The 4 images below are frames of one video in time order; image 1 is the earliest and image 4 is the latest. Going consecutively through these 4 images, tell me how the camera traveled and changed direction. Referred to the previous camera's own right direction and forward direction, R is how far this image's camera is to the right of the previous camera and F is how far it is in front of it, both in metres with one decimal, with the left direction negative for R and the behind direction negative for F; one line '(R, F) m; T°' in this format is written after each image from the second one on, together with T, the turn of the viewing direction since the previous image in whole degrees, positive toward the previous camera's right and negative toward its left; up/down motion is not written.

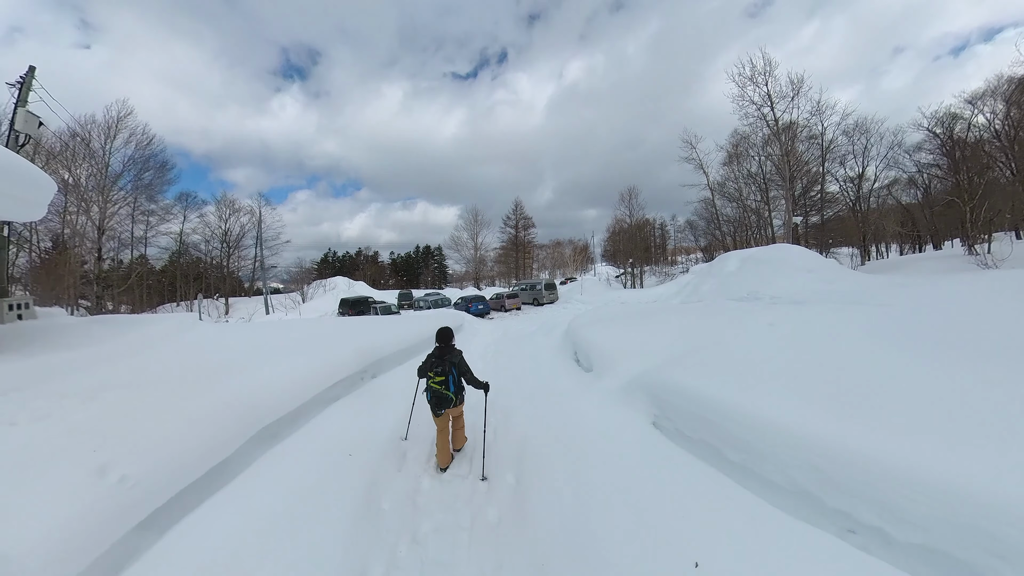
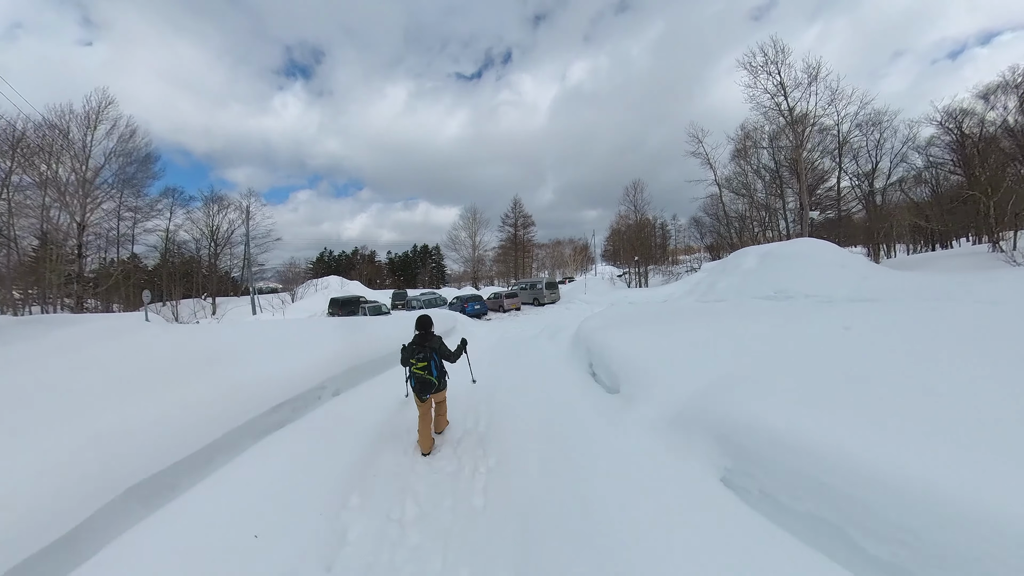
(0.0, +1.1) m; 0°
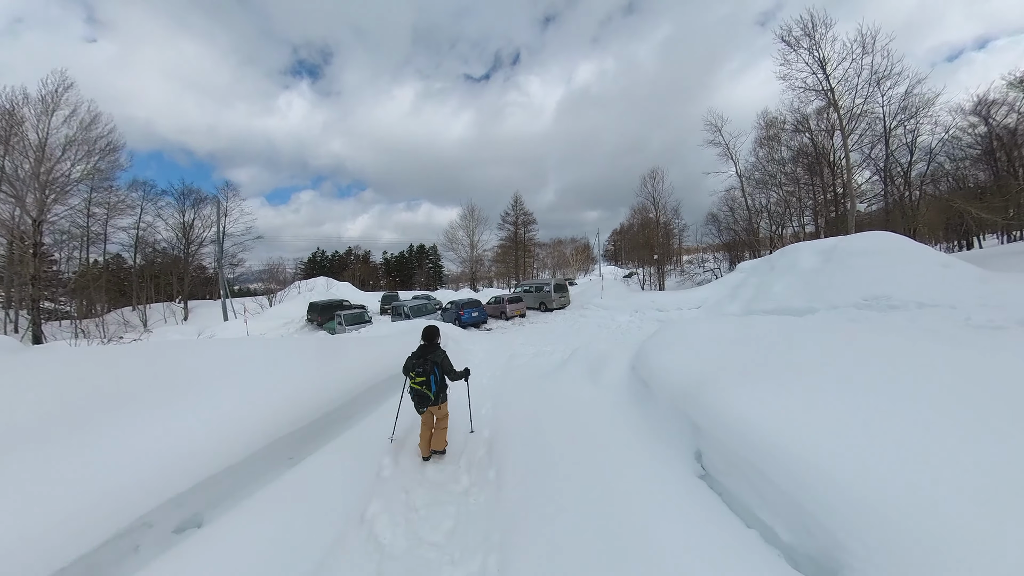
(-0.2, +2.3) m; 0°
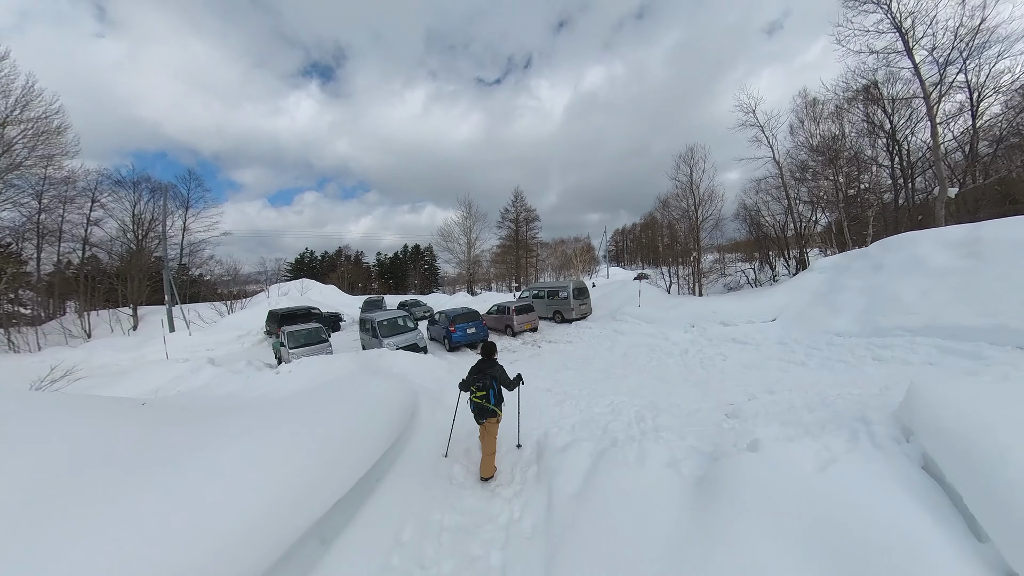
(-0.3, +3.1) m; 0°
